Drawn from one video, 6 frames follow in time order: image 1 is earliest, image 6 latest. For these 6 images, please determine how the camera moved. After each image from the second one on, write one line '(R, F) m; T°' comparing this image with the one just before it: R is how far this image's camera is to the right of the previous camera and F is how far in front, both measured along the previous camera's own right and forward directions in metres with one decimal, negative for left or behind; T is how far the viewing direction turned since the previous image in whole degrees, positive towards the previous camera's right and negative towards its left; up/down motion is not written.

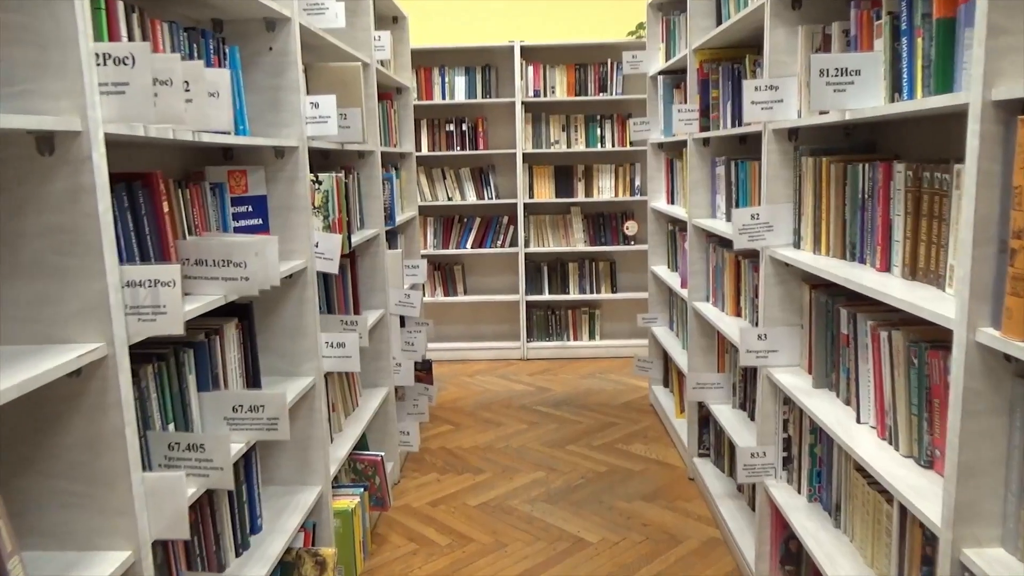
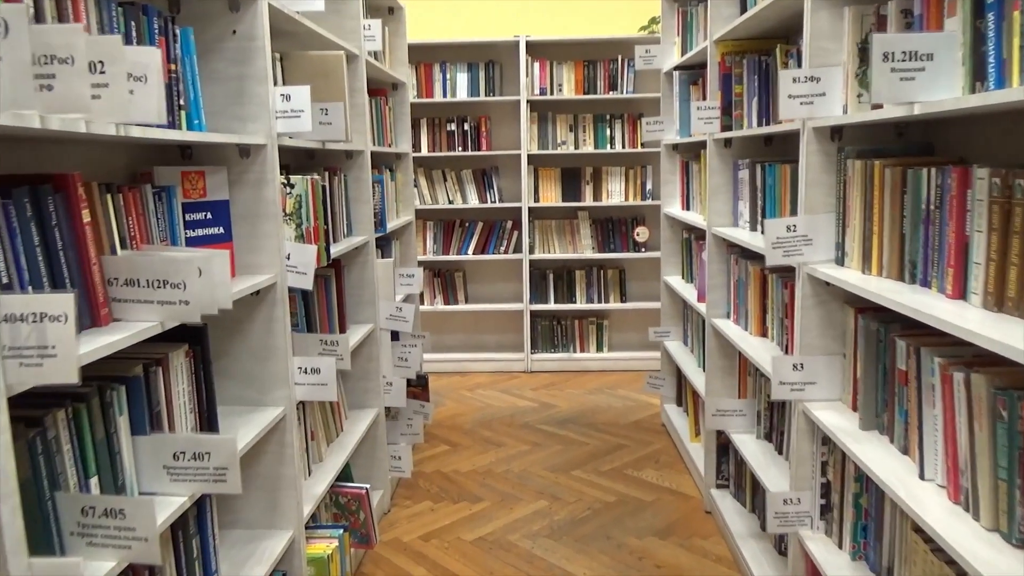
(0.0, +0.3) m; -1°
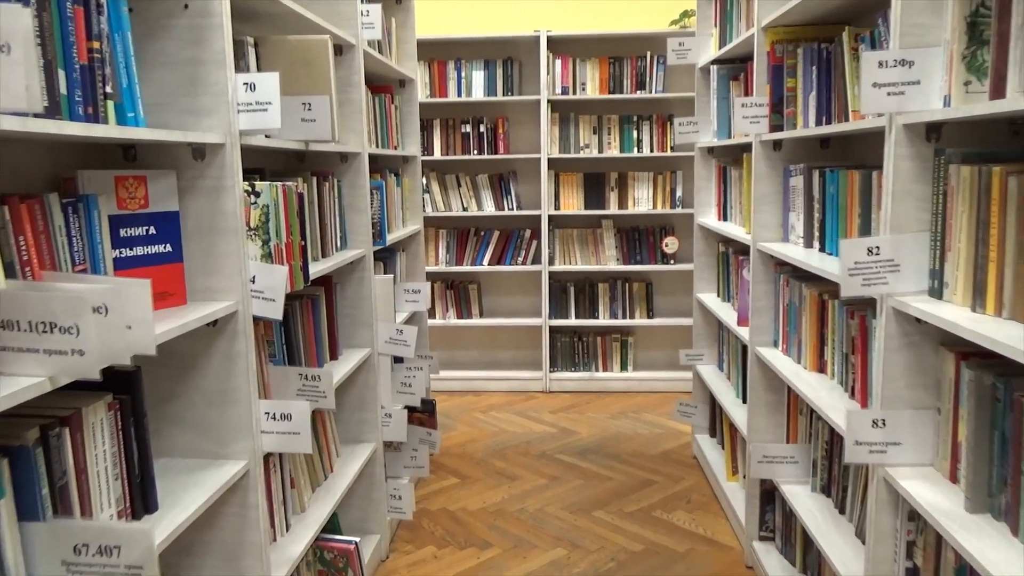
(0.0, +0.3) m; -2°
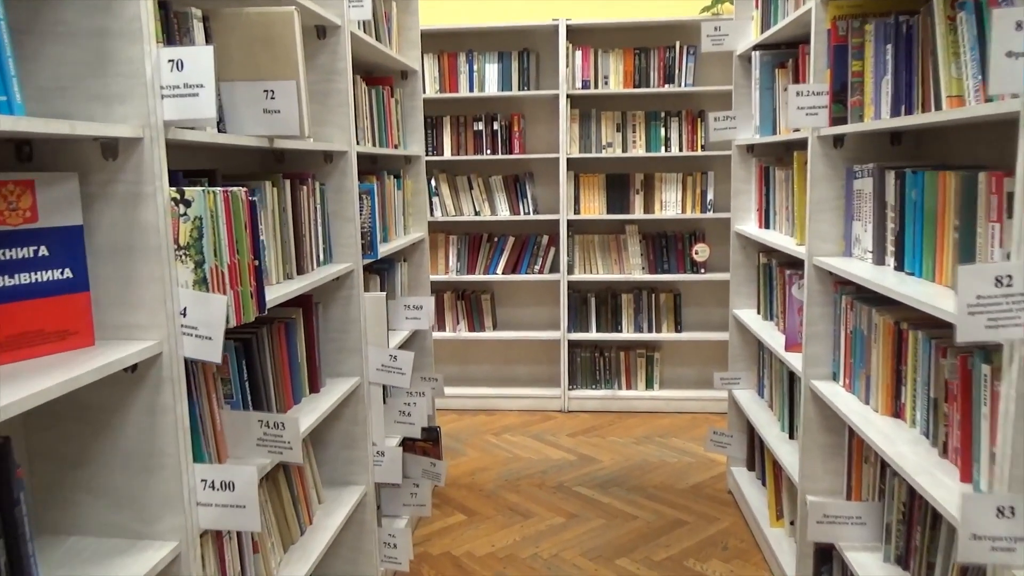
(0.0, +0.4) m; -2°
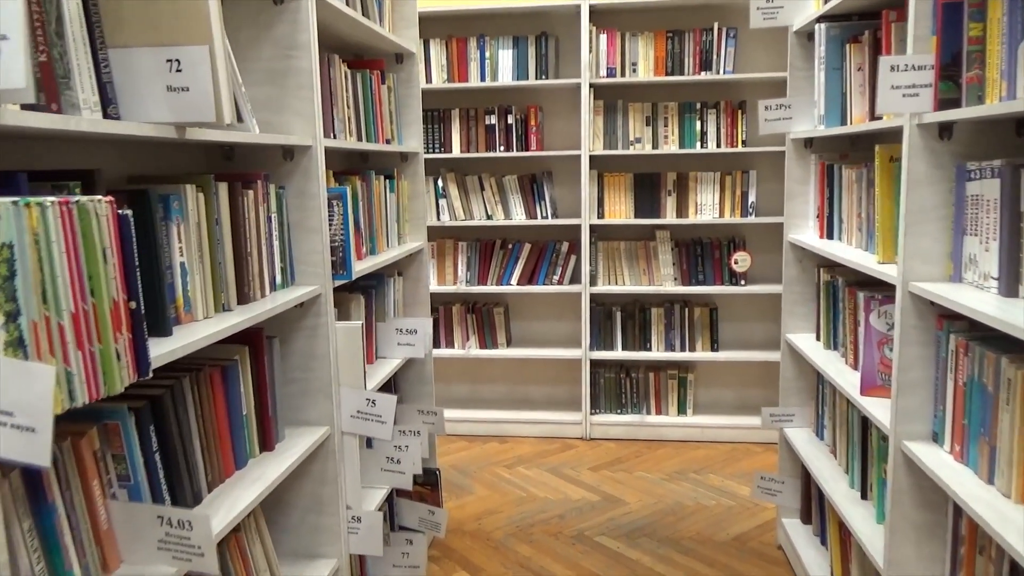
(0.0, +0.4) m; -2°
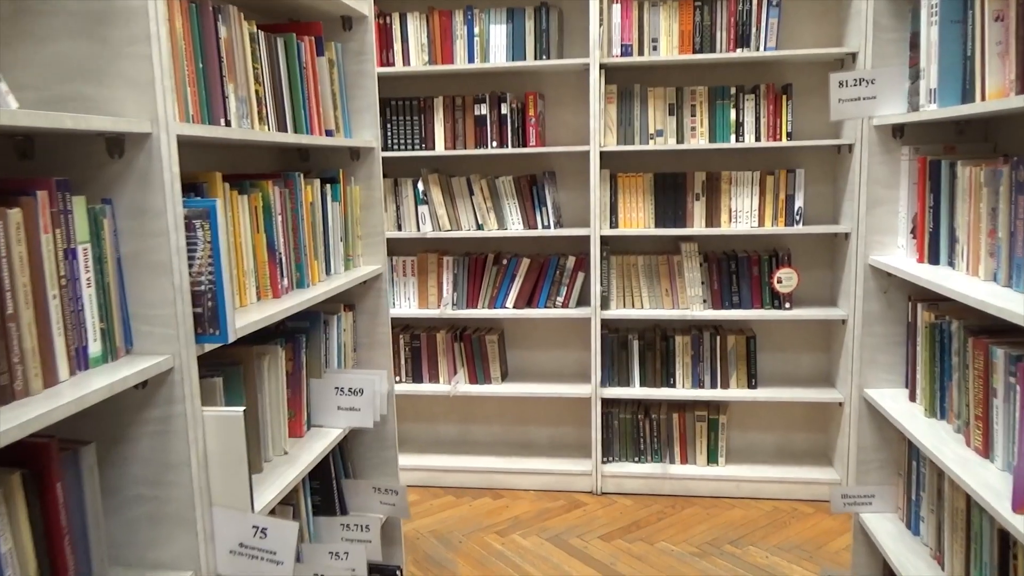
(+0.1, +0.6) m; -1°
